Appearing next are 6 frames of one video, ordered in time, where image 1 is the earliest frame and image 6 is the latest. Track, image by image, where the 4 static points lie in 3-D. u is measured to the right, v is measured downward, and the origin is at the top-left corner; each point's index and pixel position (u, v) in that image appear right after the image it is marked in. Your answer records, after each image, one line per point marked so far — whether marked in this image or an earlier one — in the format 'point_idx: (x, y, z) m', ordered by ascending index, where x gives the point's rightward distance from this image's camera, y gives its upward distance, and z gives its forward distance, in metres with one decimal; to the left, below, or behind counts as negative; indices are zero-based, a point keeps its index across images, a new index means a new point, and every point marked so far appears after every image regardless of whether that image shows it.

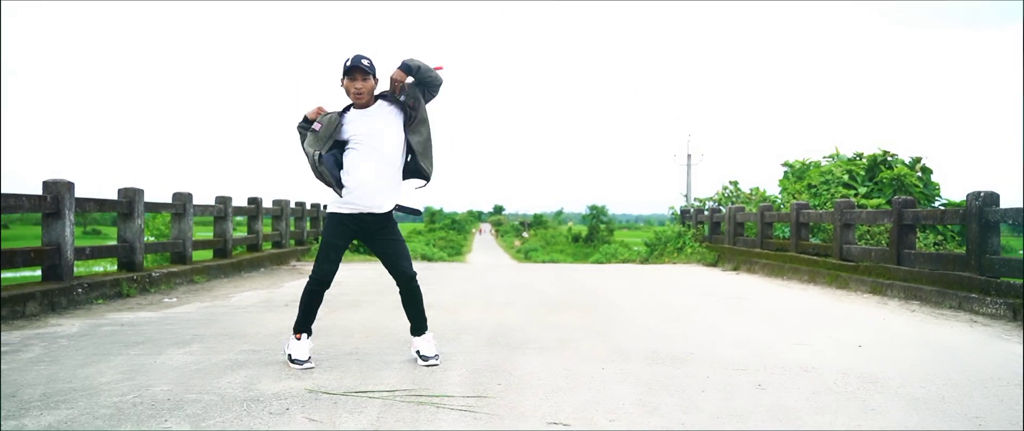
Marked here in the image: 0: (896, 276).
0: (+4.2, -0.7, +9.6) m
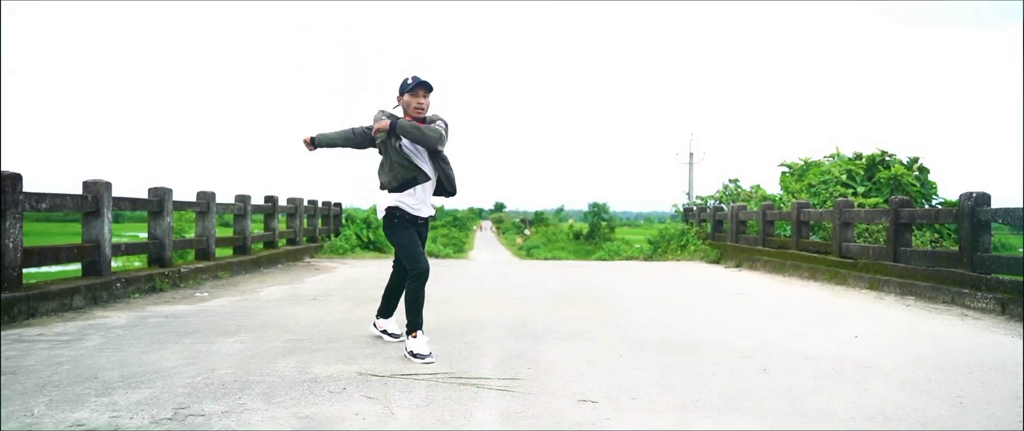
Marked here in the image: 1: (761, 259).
0: (+4.4, -0.7, +10.1) m
1: (+4.1, -0.7, +14.5) m
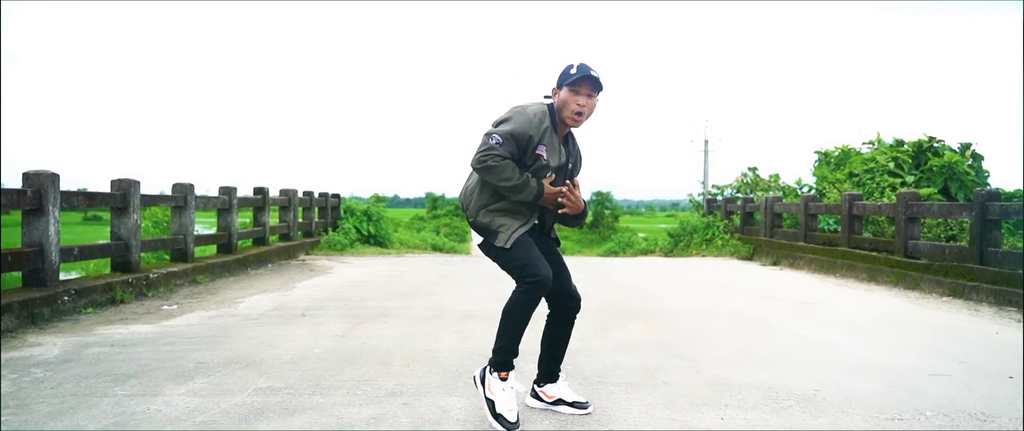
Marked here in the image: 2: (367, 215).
0: (+4.6, -0.6, +8.6) m
1: (+4.3, -0.6, +13.0) m
2: (-3.1, 0.0, +18.7) m
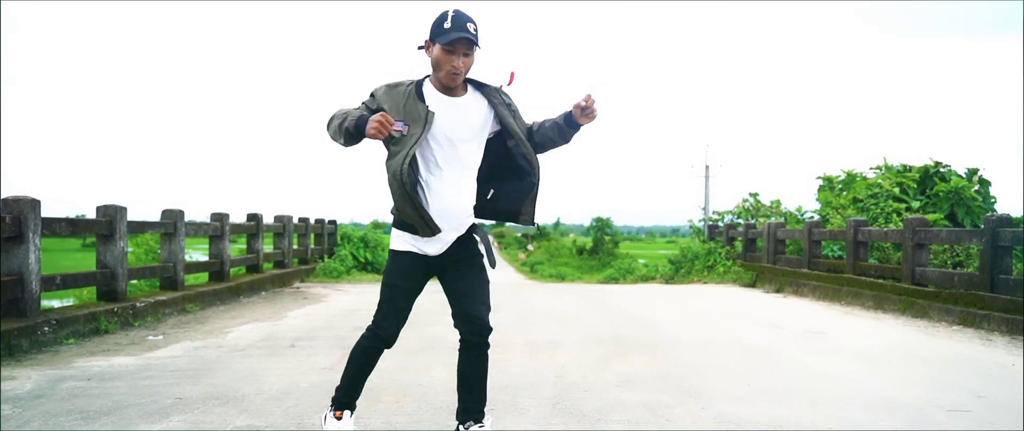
0: (+4.6, -0.9, +8.4) m
1: (+4.3, -1.0, +12.8) m
2: (-3.1, -0.5, +18.4) m
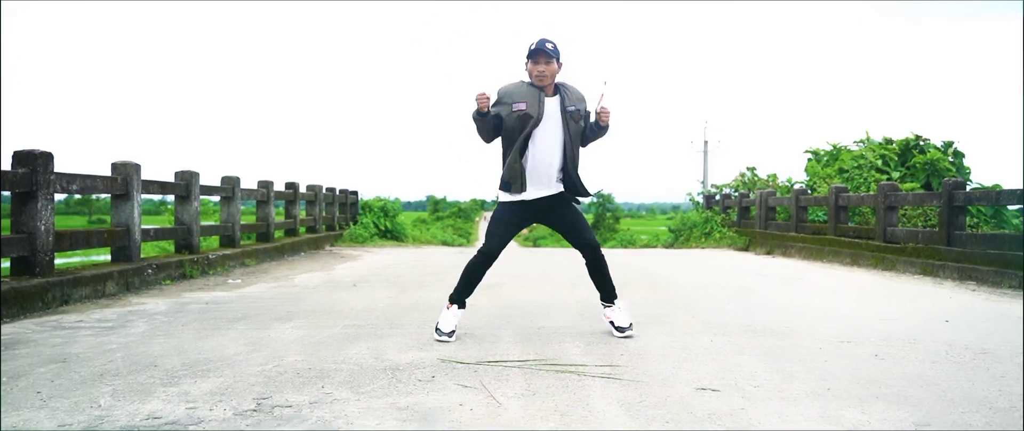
0: (+4.8, -0.5, +9.7) m
1: (+4.5, -0.5, +14.1) m
2: (-2.9, +0.1, +19.7) m
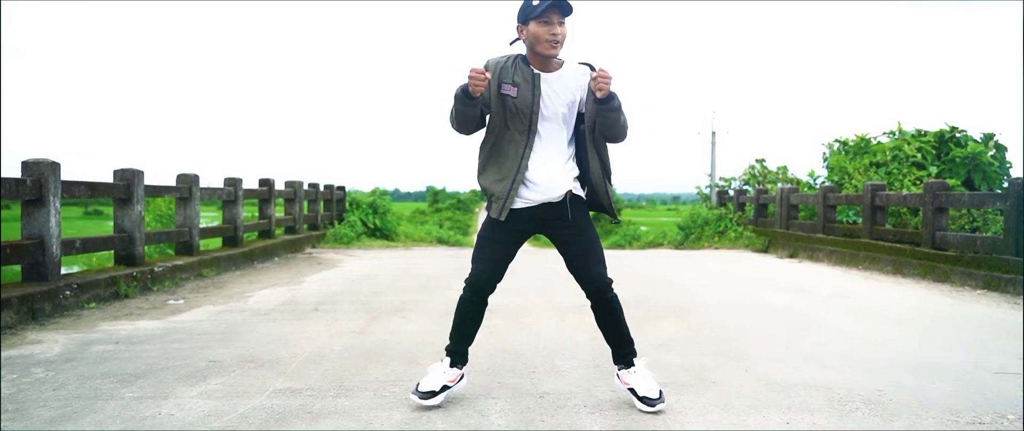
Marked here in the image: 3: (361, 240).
0: (+4.8, -0.5, +8.3) m
1: (+4.5, -0.5, +12.7) m
2: (-2.9, +0.2, +18.4) m
3: (-2.9, -0.5, +17.2) m
